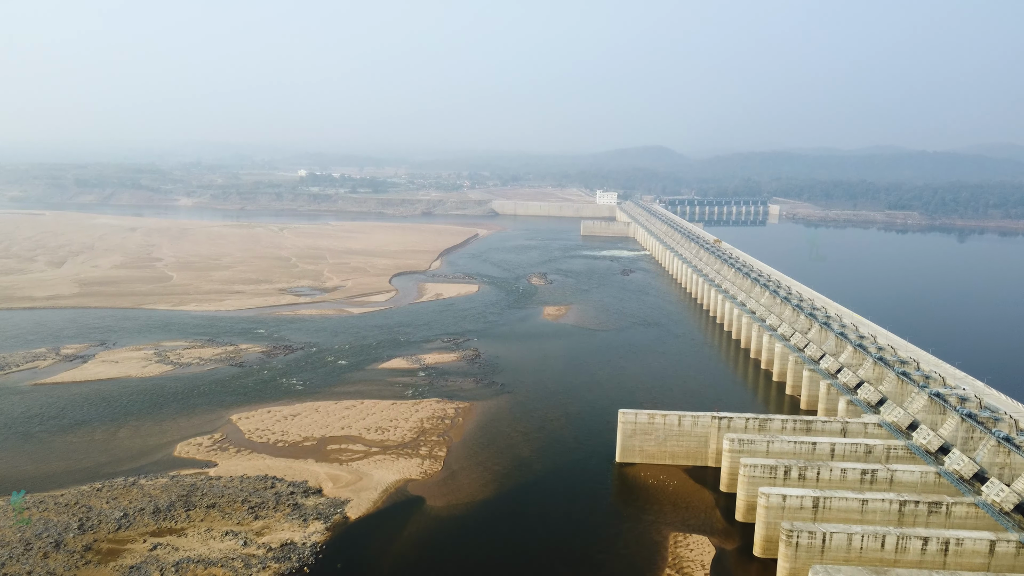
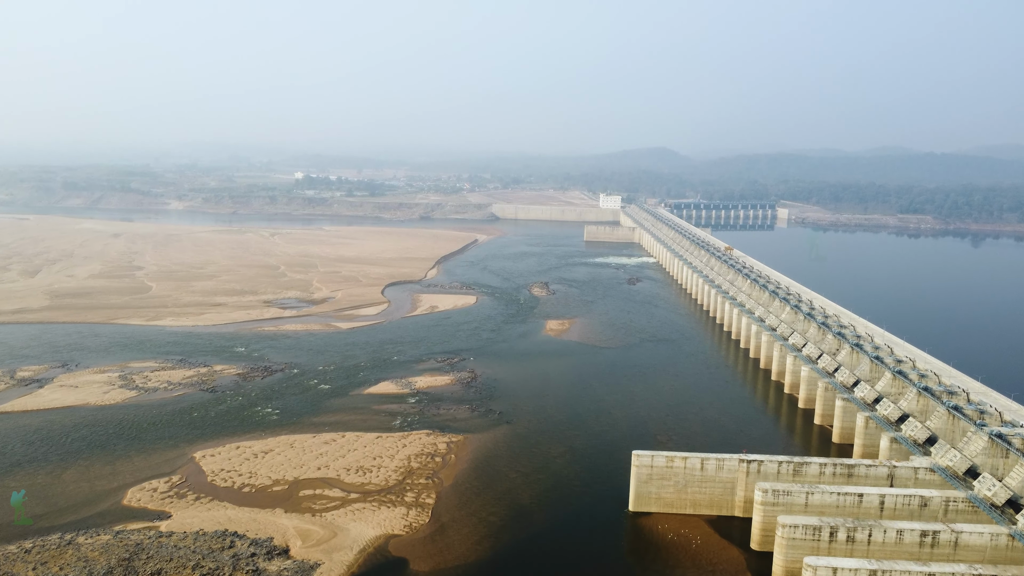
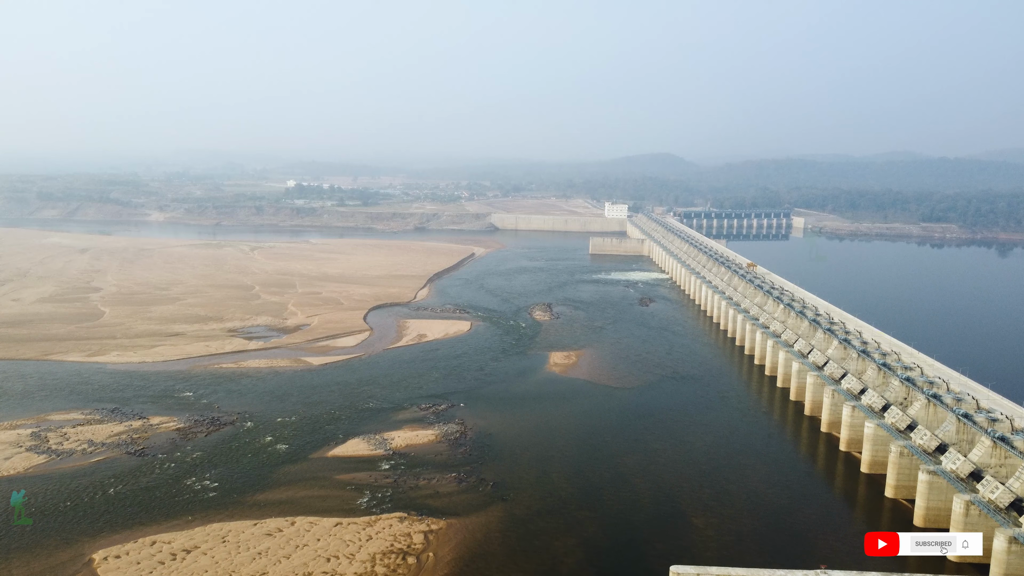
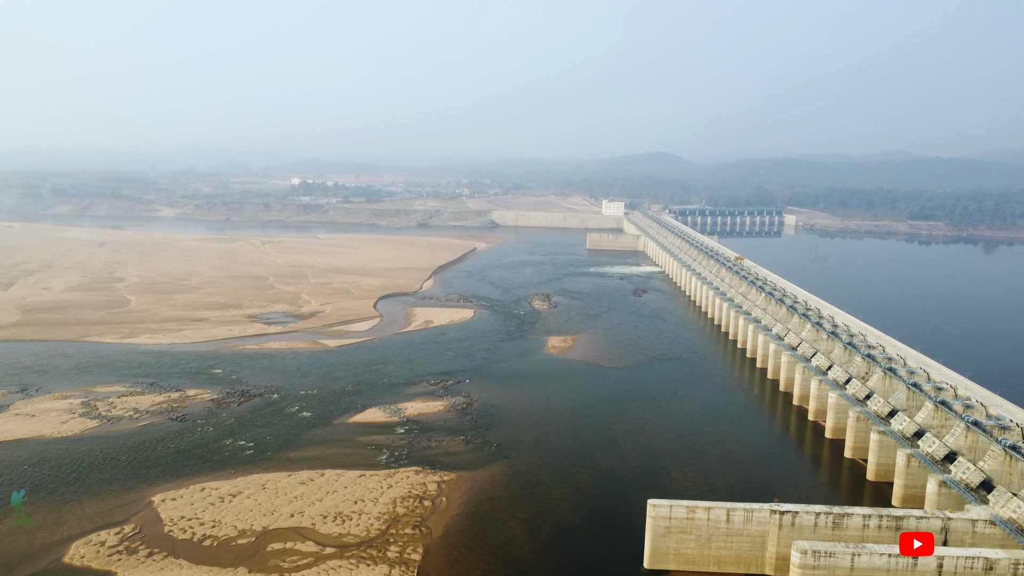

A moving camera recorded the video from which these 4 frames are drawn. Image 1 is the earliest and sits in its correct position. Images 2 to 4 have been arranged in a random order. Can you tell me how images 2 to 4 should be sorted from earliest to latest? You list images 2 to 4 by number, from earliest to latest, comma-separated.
2, 4, 3
